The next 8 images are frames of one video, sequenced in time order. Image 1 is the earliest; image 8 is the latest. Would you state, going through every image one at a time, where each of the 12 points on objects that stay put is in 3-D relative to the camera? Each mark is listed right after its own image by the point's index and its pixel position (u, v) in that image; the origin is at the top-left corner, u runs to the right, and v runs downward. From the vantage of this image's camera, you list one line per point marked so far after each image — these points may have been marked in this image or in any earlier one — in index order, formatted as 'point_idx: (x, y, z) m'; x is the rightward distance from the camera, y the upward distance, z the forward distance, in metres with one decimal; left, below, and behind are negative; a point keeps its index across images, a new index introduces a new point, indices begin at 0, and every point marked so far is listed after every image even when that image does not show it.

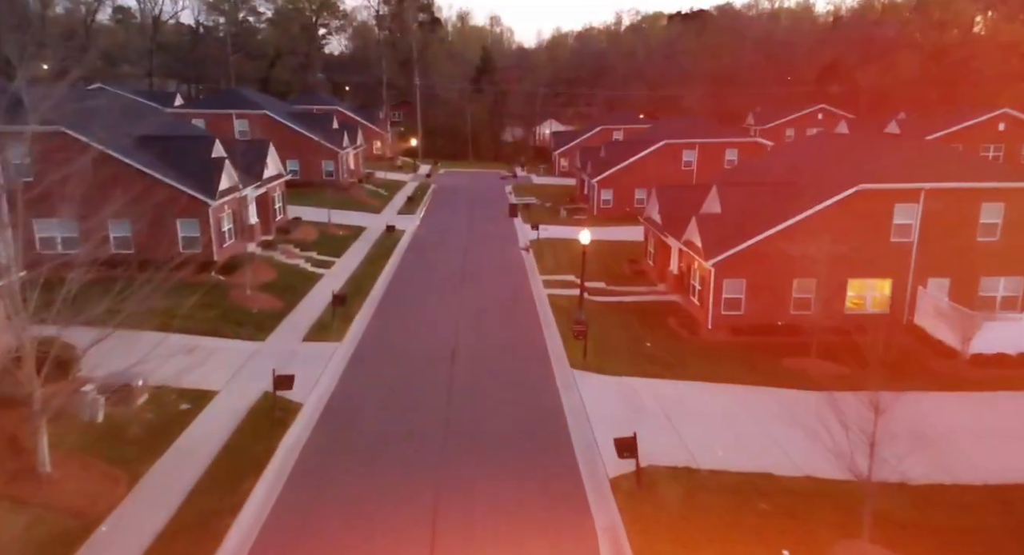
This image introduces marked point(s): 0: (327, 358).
0: (-4.8, -2.1, +19.0) m
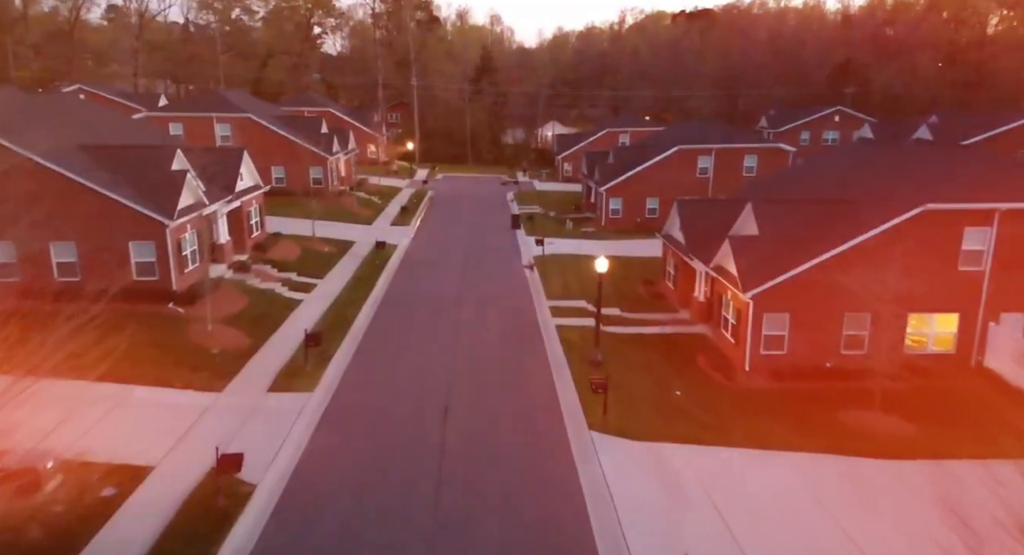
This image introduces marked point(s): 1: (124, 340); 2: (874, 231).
0: (-4.7, -2.9, +15.8) m
1: (-9.6, -1.6, +18.2) m
2: (+9.1, +1.2, +18.3) m
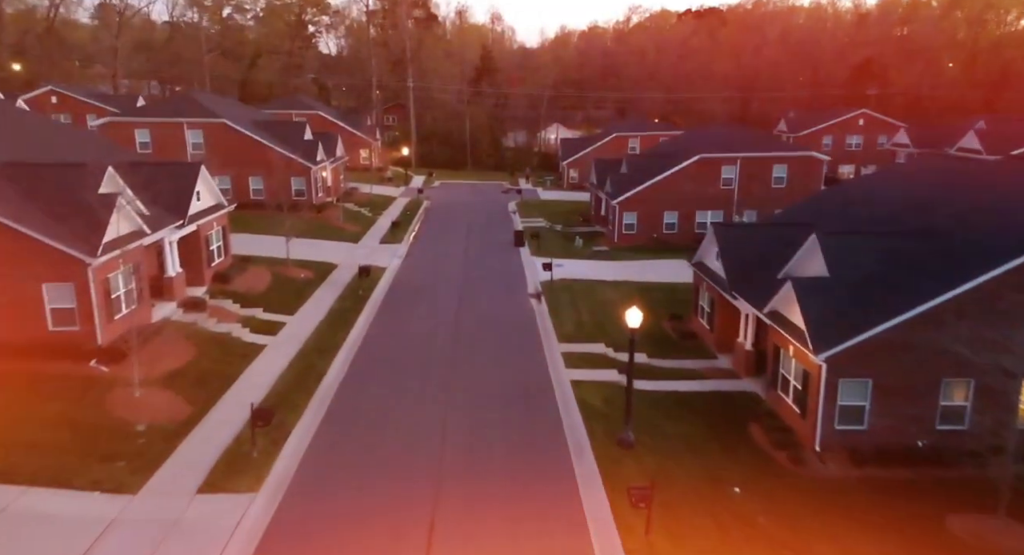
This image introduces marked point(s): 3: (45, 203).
0: (-4.5, -4.1, +11.8) m
1: (-9.5, -2.7, +14.1) m
2: (+9.2, 0.0, +14.3) m
3: (-11.0, +1.8, +17.3) m
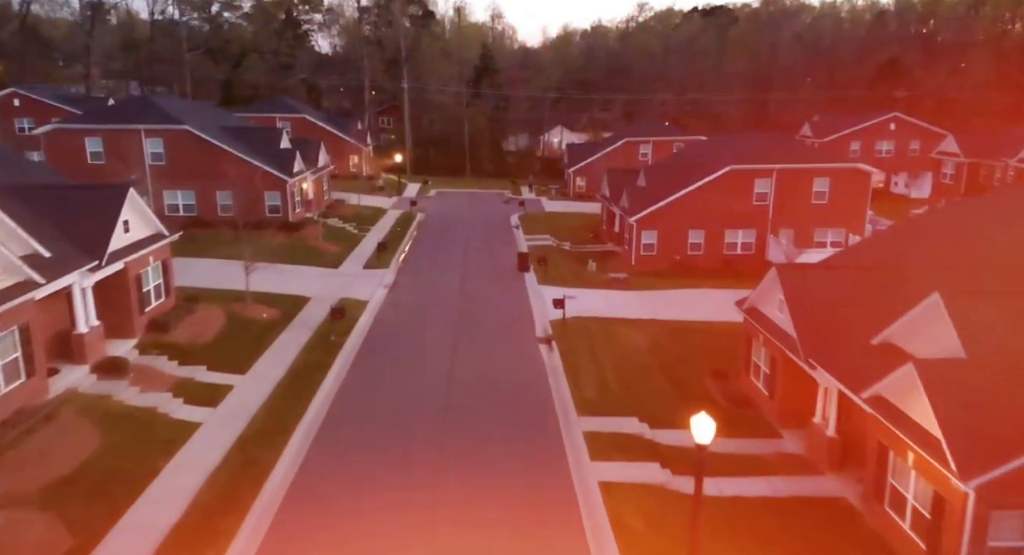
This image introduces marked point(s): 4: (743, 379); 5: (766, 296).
0: (-4.4, -5.3, +7.3) m
1: (-9.3, -3.9, +9.6) m
2: (+9.4, -1.2, +9.8) m
3: (-10.9, +0.5, +12.8) m
4: (+6.0, -2.6, +18.9) m
5: (+6.1, -0.4, +17.6) m
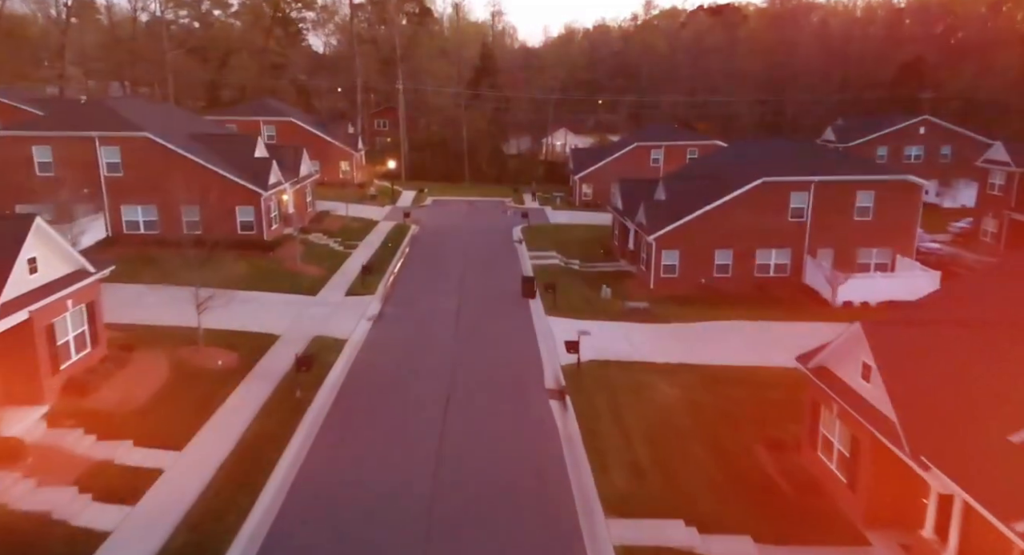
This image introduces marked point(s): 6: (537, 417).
0: (-4.3, -6.3, +3.5) m
1: (-9.2, -4.9, +5.9) m
2: (+9.5, -2.2, +6.0) m
3: (-10.8, -0.5, +9.1) m
4: (+6.1, -3.6, +15.2) m
5: (+6.2, -1.4, +13.8) m
6: (+0.6, -3.2, +16.8) m
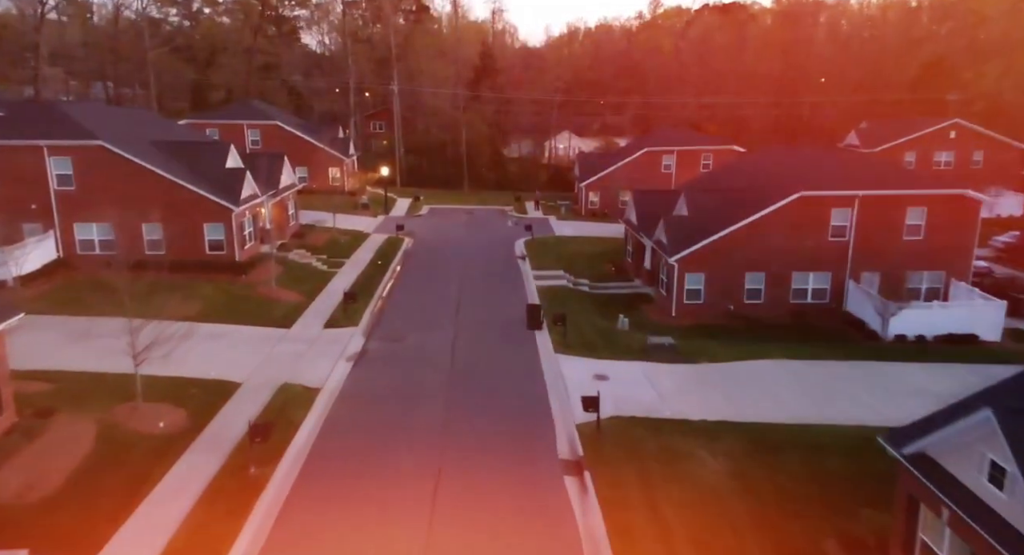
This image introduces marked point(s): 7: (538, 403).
0: (-4.1, -7.2, +0.2) m
1: (-9.1, -5.8, +2.5) m
2: (+9.6, -3.1, +2.7) m
3: (-10.6, -1.4, +5.8) m
4: (+6.2, -4.5, +11.8) m
5: (+6.3, -2.4, +10.5) m
6: (+0.7, -4.1, +13.5) m
7: (+0.6, -3.0, +17.7) m
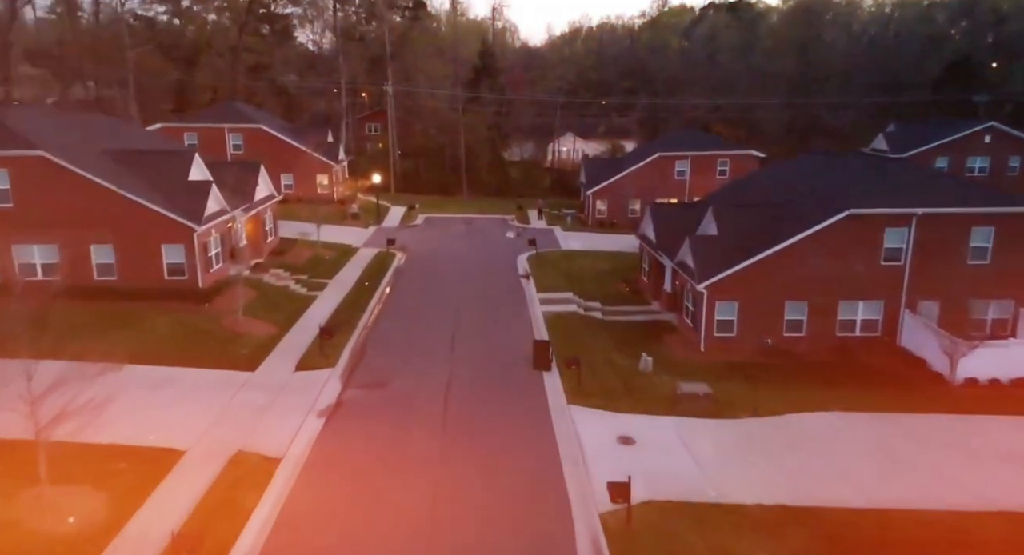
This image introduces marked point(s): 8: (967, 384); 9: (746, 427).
0: (-4.0, -8.1, -3.2) m
1: (-9.0, -6.7, -0.8) m
2: (+9.7, -4.0, -0.6) m
3: (-10.5, -2.3, +2.4) m
4: (+6.3, -5.4, +8.5) m
5: (+6.4, -3.3, +7.1) m
6: (+0.8, -5.0, +10.1) m
7: (+0.7, -3.9, +14.3) m
8: (+12.2, -2.8, +19.6) m
9: (+5.3, -3.4, +16.8) m
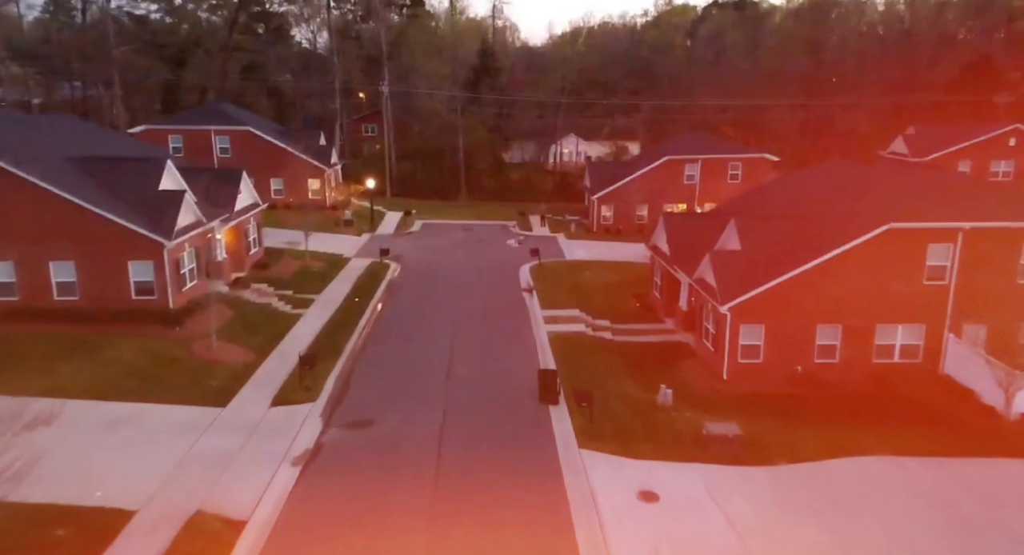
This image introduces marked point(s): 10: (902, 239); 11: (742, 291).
0: (-3.9, -8.7, -5.3) m
1: (-8.9, -7.3, -2.9) m
2: (+9.8, -4.6, -2.7) m
3: (-10.4, -2.8, +0.3) m
4: (+6.4, -6.0, +6.4) m
5: (+6.5, -3.8, +5.0) m
6: (+0.9, -5.6, +8.0) m
7: (+0.8, -4.5, +12.2) m
8: (+12.3, -3.4, +17.5) m
9: (+5.4, -4.0, +14.7) m
10: (+10.3, +1.0, +19.3) m
11: (+6.1, -0.4, +19.1) m
